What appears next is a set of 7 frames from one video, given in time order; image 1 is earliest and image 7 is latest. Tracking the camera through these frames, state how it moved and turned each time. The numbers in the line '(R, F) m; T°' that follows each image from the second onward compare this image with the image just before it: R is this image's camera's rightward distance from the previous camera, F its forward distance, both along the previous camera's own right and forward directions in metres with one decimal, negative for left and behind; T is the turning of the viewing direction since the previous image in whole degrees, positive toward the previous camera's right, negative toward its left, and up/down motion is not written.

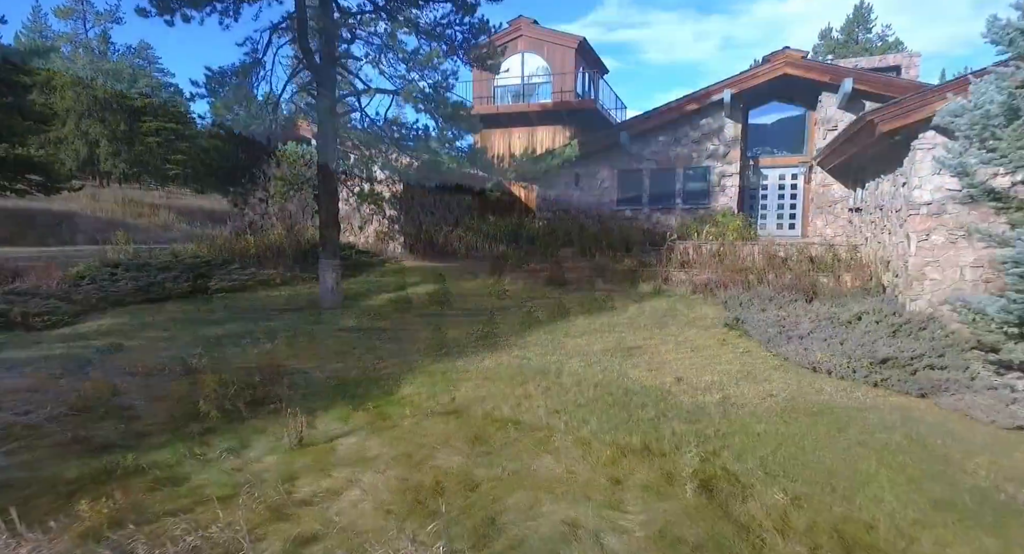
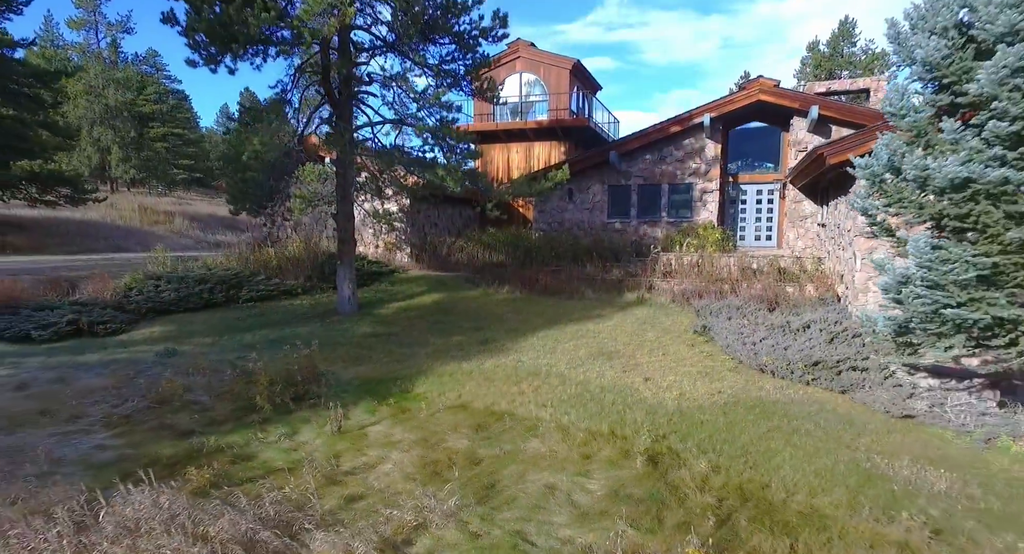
(0.0, -1.3) m; 0°
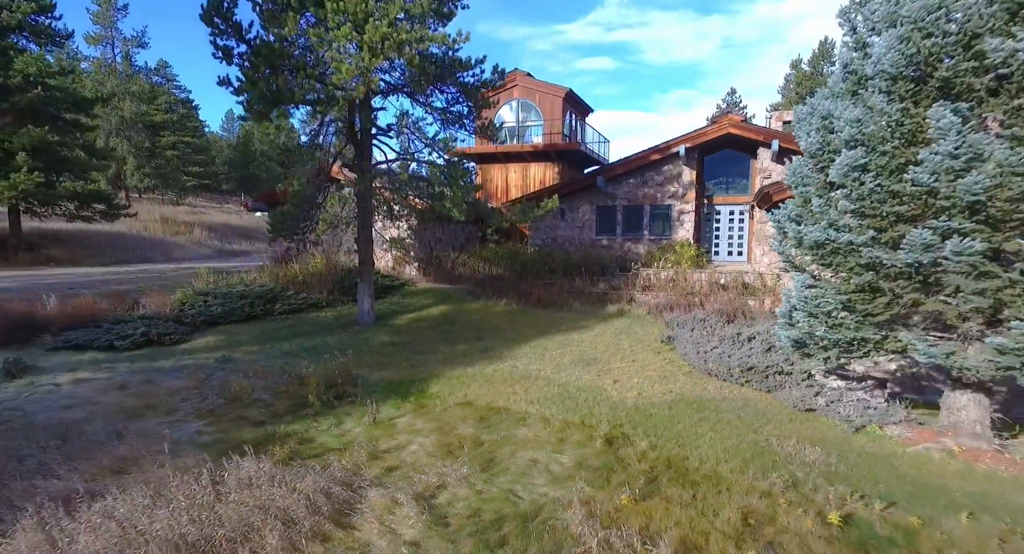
(+0.1, -1.9) m; 0°
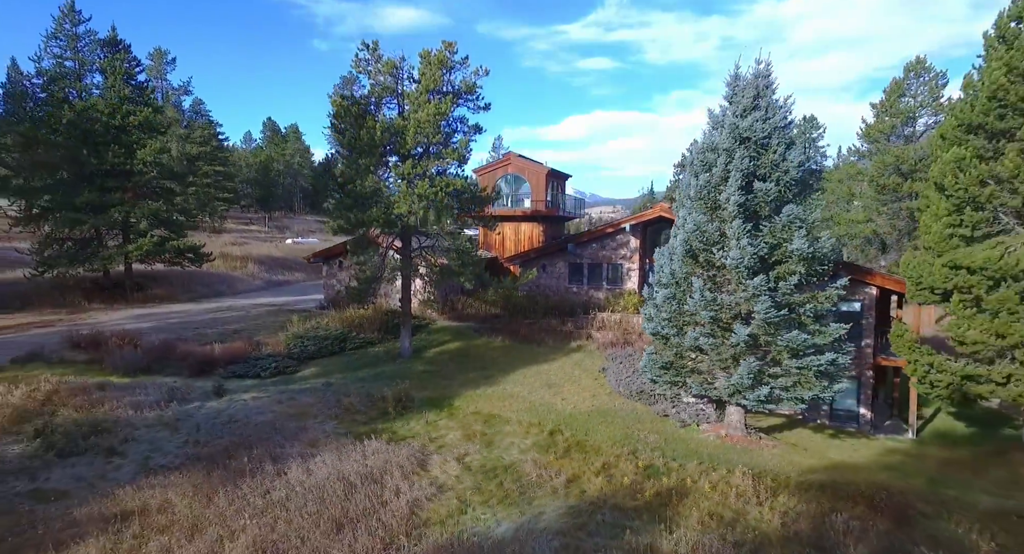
(+0.3, -6.6) m; 0°
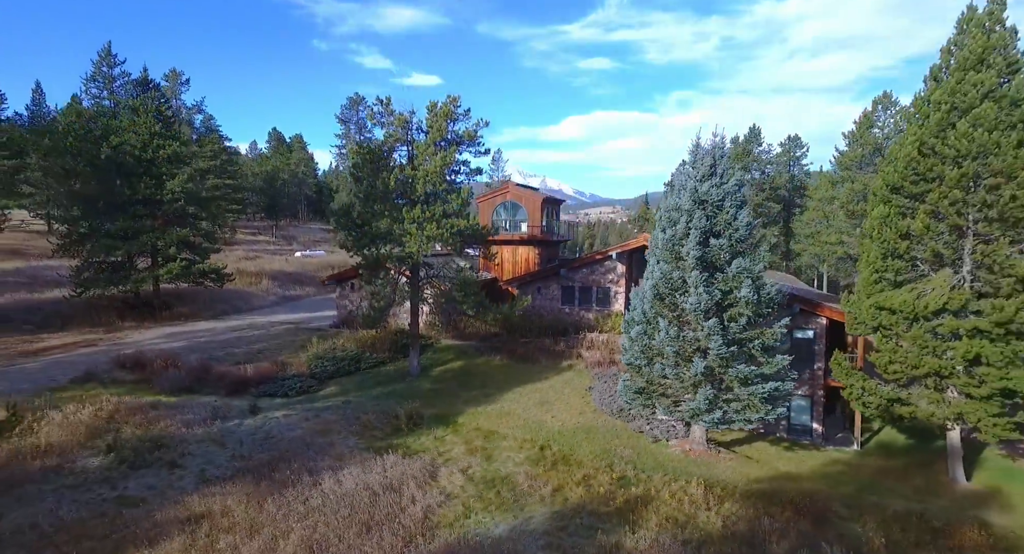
(+0.1, -2.3) m; 0°
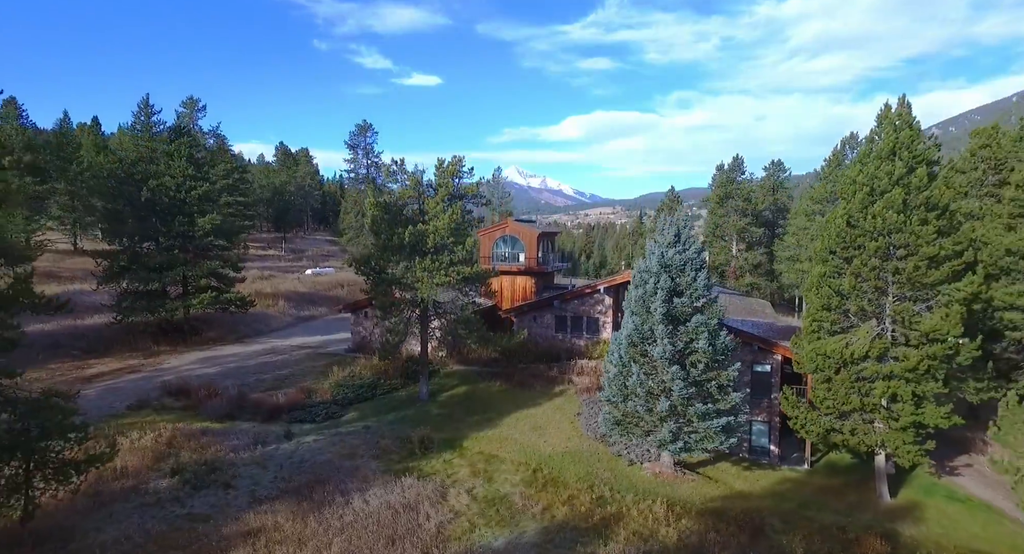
(+0.1, -2.9) m; 0°
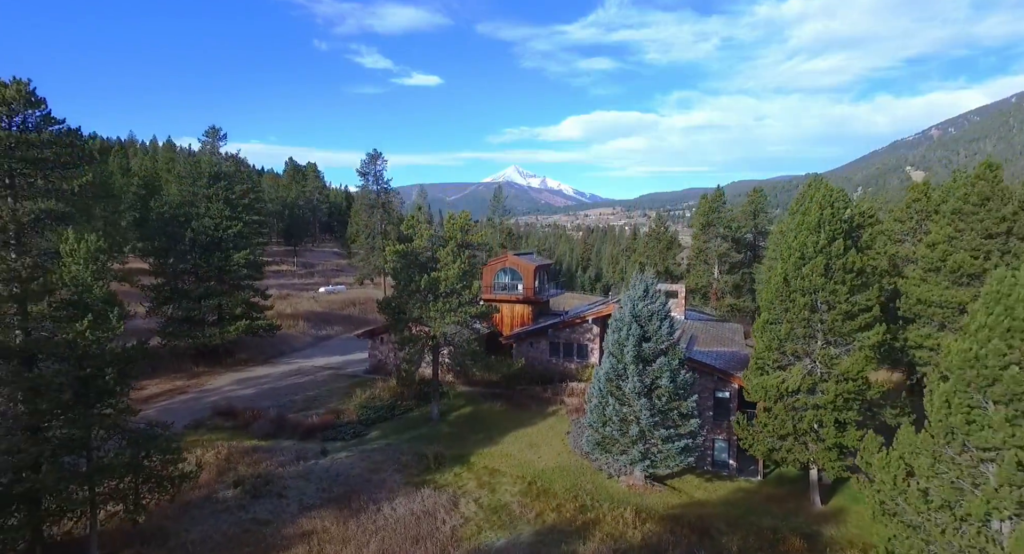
(0.0, -4.0) m; 0°
